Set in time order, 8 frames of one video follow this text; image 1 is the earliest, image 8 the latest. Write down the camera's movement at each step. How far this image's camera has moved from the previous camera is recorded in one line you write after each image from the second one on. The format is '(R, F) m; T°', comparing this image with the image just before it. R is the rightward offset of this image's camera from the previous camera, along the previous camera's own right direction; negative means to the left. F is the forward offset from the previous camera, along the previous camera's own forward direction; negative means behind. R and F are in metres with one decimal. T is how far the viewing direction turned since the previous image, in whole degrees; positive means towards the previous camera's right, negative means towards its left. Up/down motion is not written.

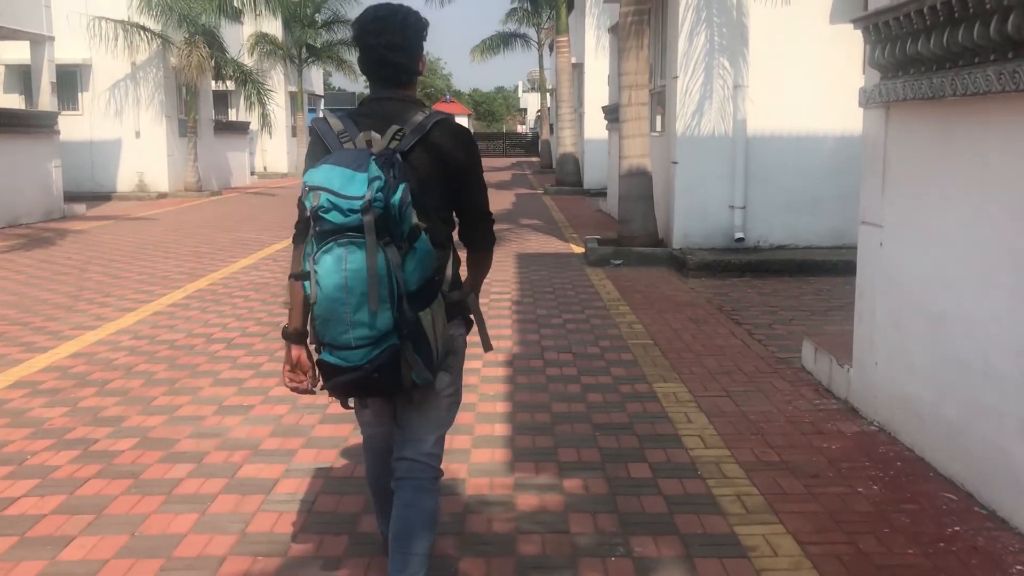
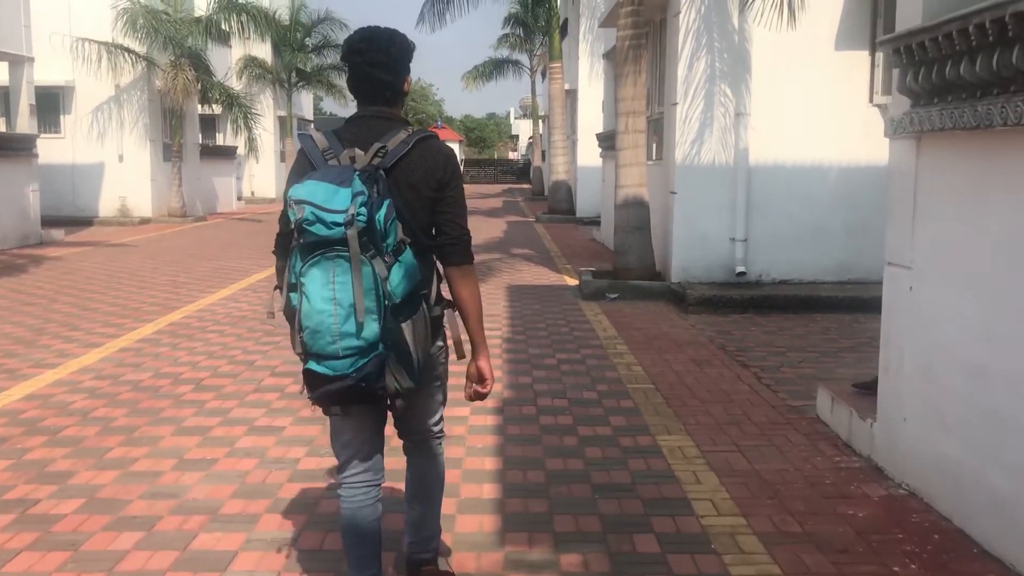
(0.0, +0.5) m; +1°
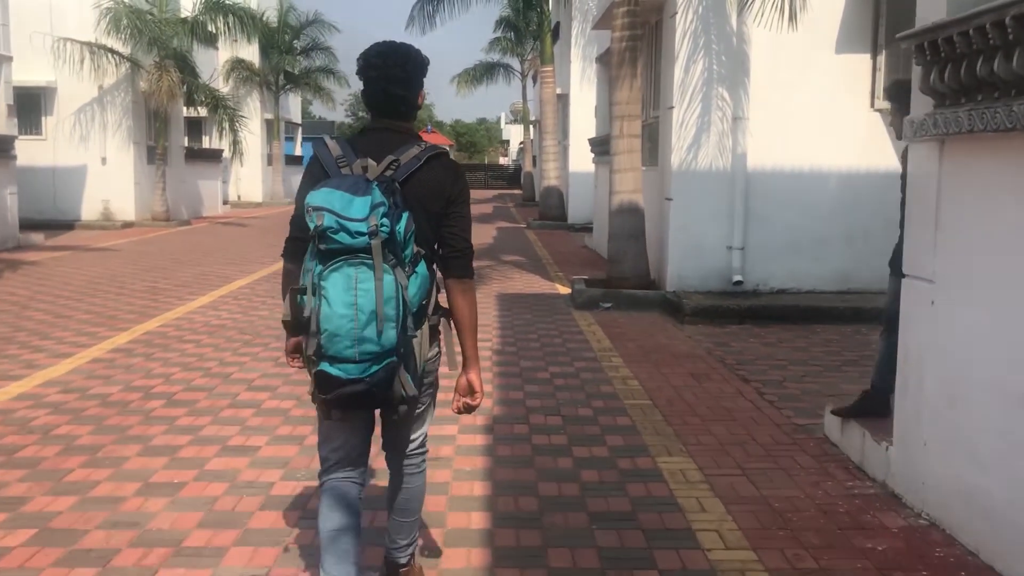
(0.0, +0.3) m; +1°
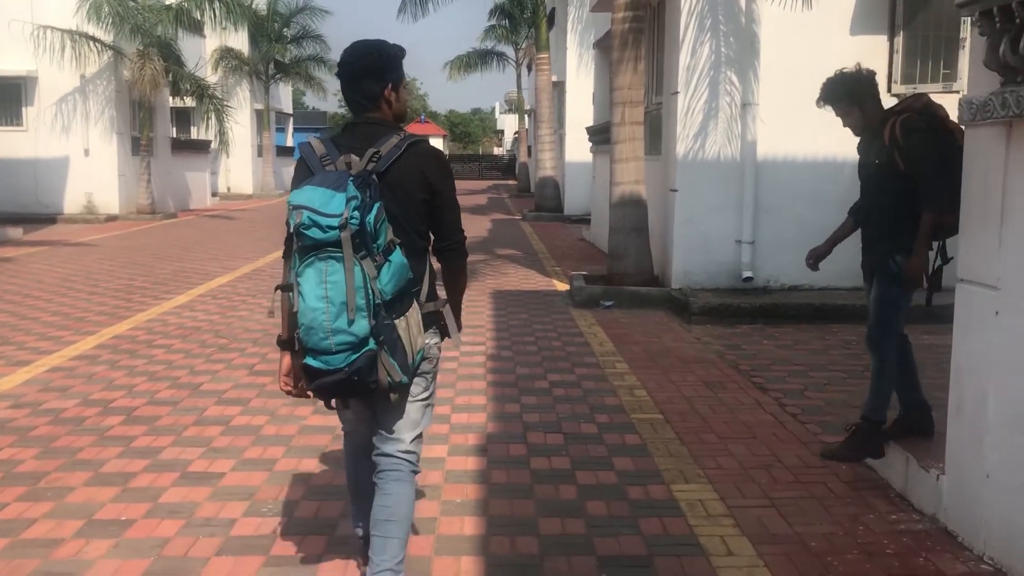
(0.0, +0.6) m; 0°
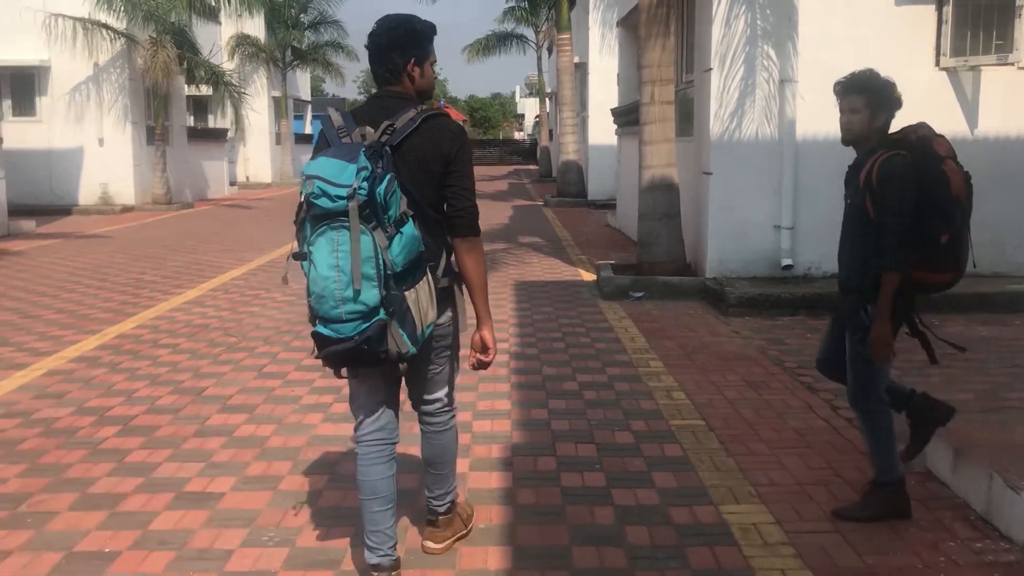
(0.0, +0.5) m; -1°
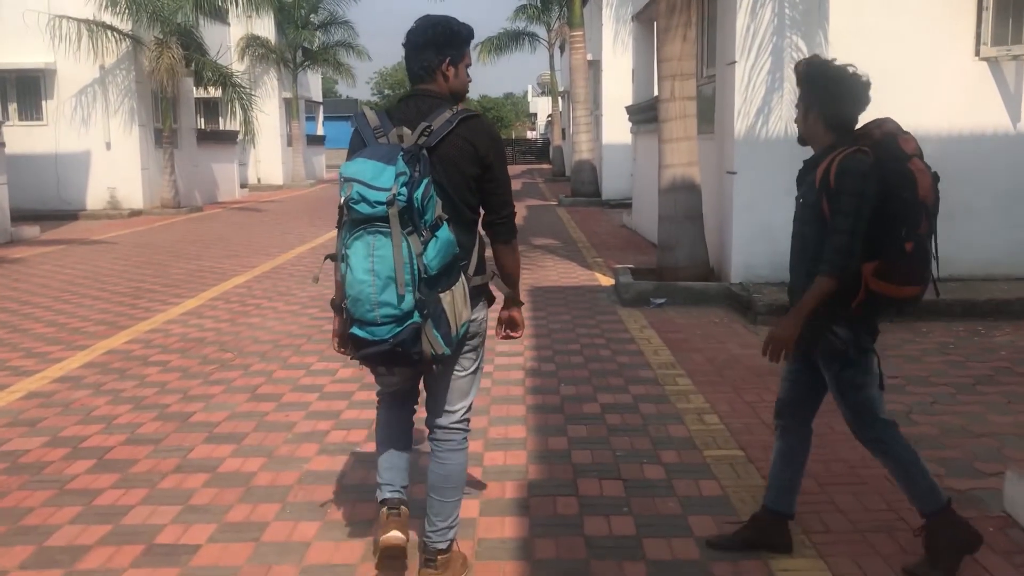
(0.0, +0.5) m; -1°
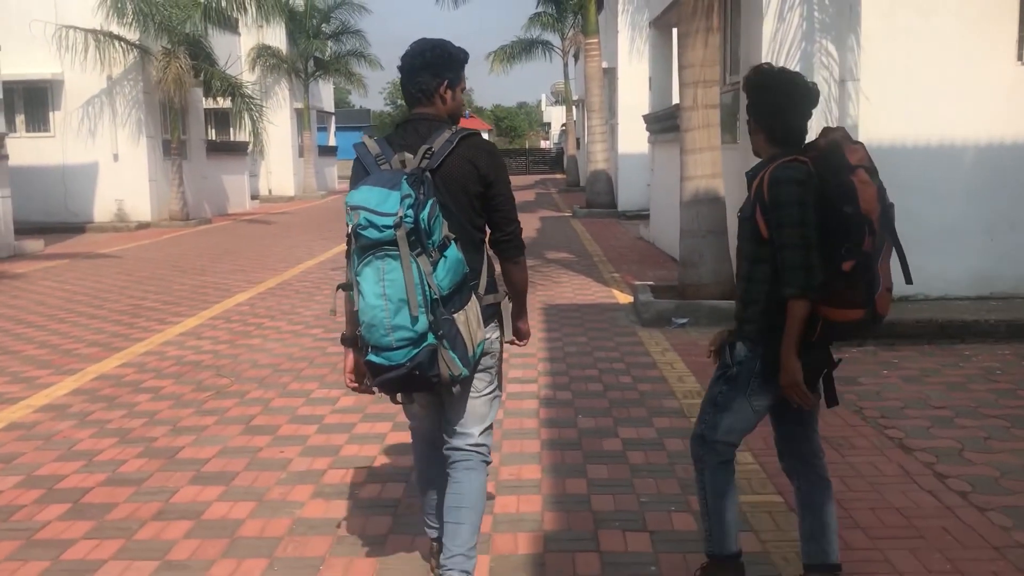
(0.0, +0.4) m; -1°
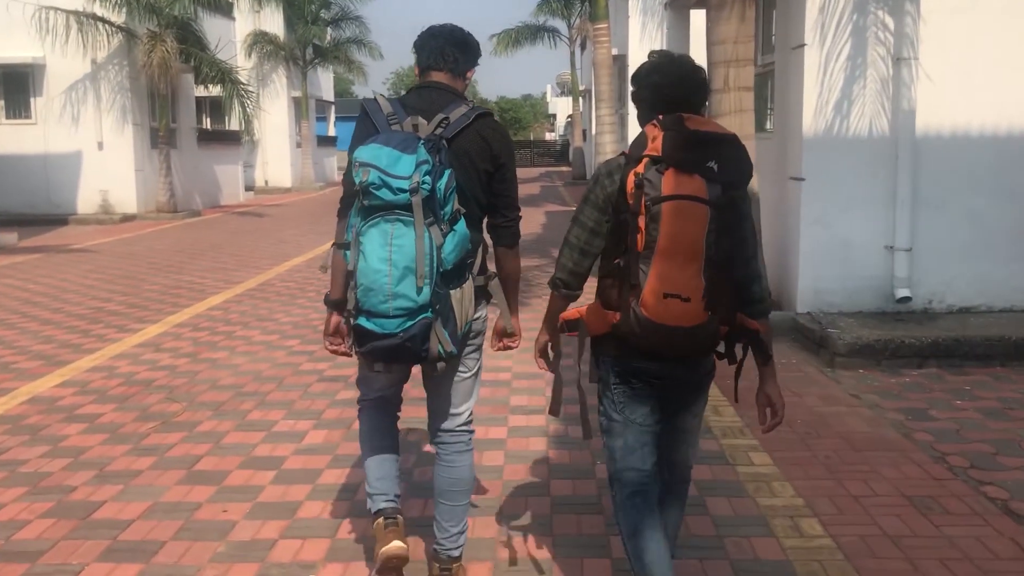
(0.0, +1.0) m; 0°
